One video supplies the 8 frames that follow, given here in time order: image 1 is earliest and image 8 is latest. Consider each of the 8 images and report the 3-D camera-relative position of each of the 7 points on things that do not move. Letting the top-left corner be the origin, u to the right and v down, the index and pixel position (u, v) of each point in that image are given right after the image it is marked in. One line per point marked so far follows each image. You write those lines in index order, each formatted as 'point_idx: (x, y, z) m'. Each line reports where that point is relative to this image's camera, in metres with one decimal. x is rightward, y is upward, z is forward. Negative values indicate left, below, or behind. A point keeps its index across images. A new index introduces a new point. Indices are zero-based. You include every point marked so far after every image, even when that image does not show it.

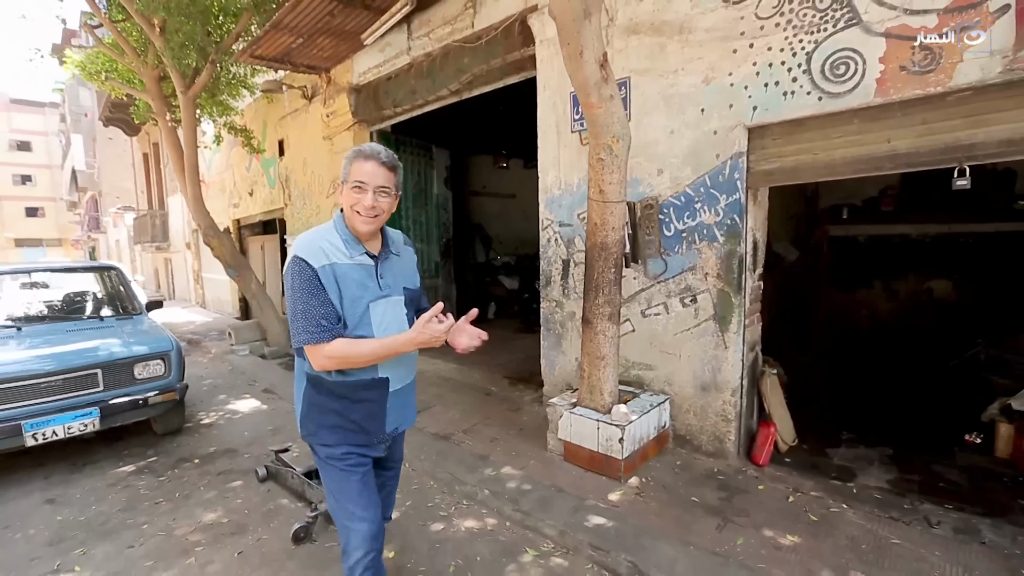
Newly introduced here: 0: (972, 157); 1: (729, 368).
0: (+2.5, +0.7, +2.6) m
1: (+1.6, -0.6, +3.4) m
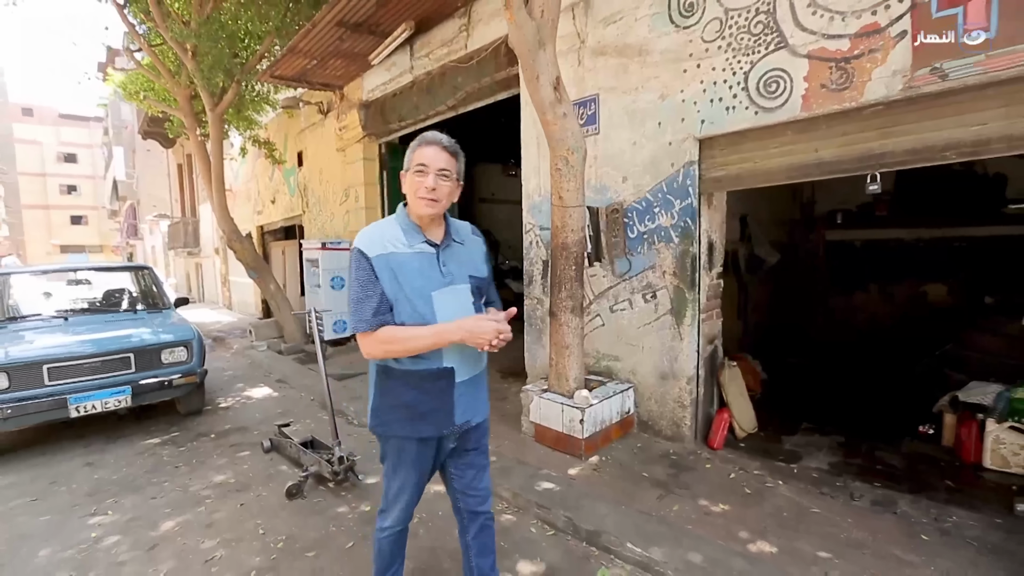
0: (+2.3, +0.8, +2.9) m
1: (+1.4, -0.5, +3.7) m
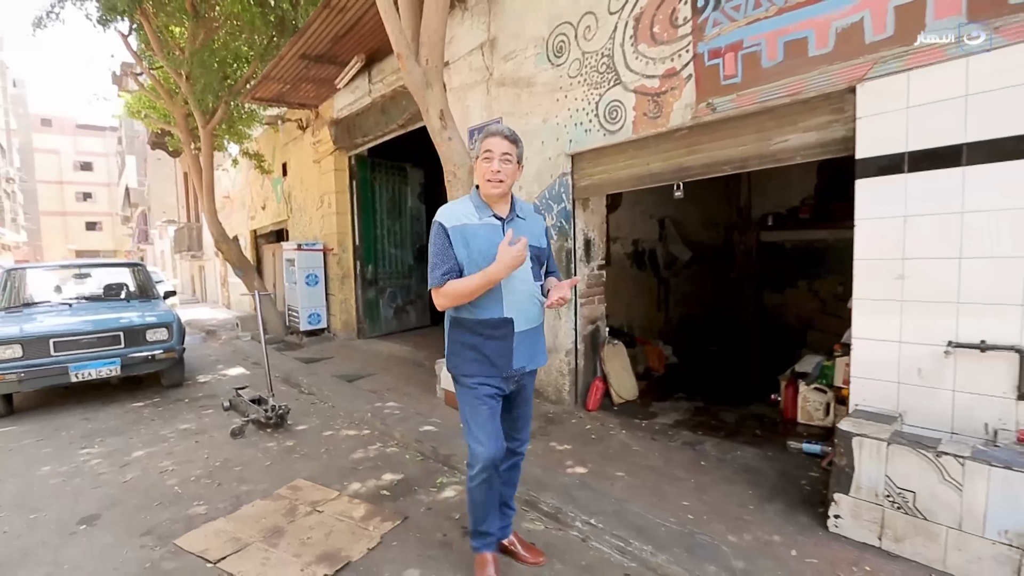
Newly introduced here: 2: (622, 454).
0: (+1.4, +0.9, +3.8) m
1: (+0.5, -0.4, +4.6) m
2: (+0.8, -1.3, +3.7) m
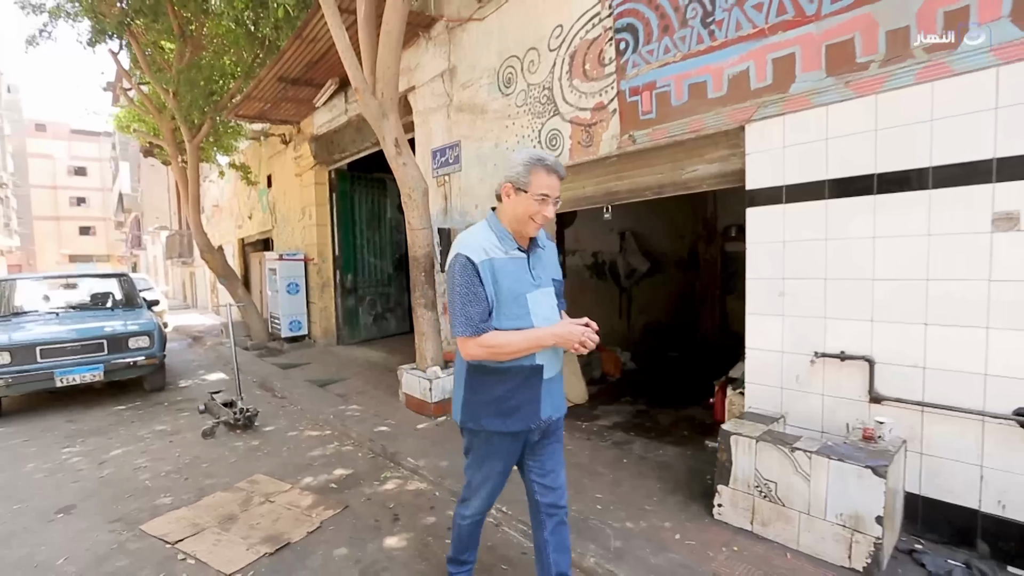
0: (+0.9, +0.8, +4.2) m
1: (0.0, -0.6, +5.0) m
2: (+0.4, -1.4, +4.1) m
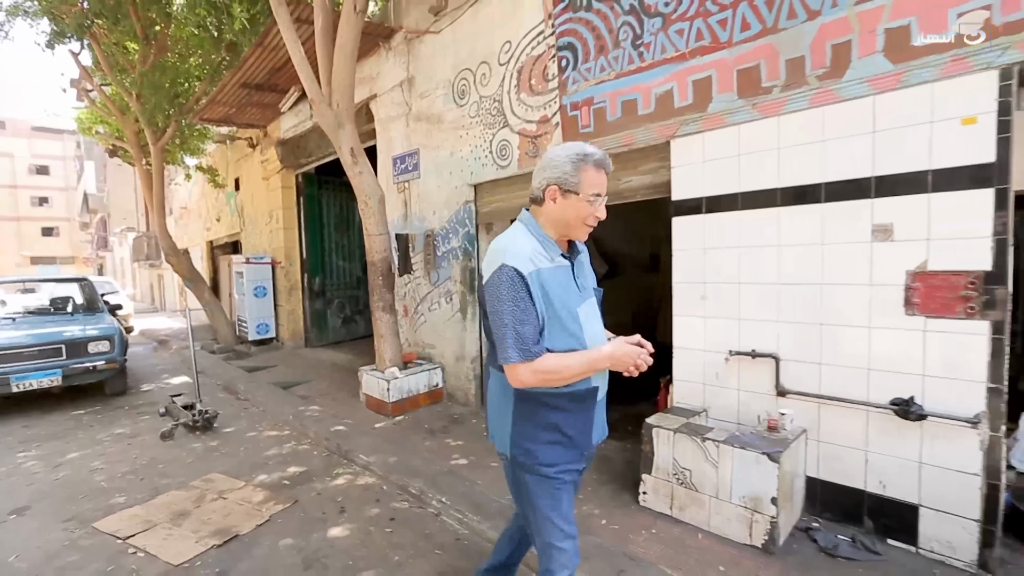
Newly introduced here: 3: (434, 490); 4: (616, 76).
0: (+0.5, +0.7, +4.4) m
1: (-0.5, -0.6, +5.2) m
2: (-0.1, -1.4, +4.3) m
3: (-0.5, -1.4, +3.3) m
4: (+0.8, +1.7, +3.8) m
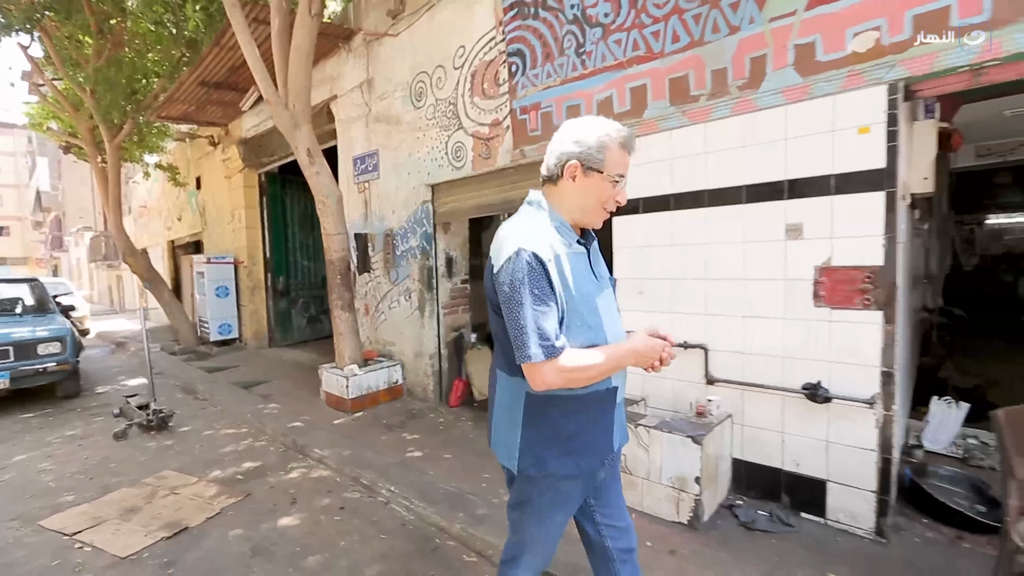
0: (0.0, +0.8, +4.6) m
1: (-0.9, -0.6, +5.3) m
2: (-0.5, -1.4, +4.4) m
3: (-0.9, -1.4, +3.4) m
4: (+0.4, +1.7, +4.0) m
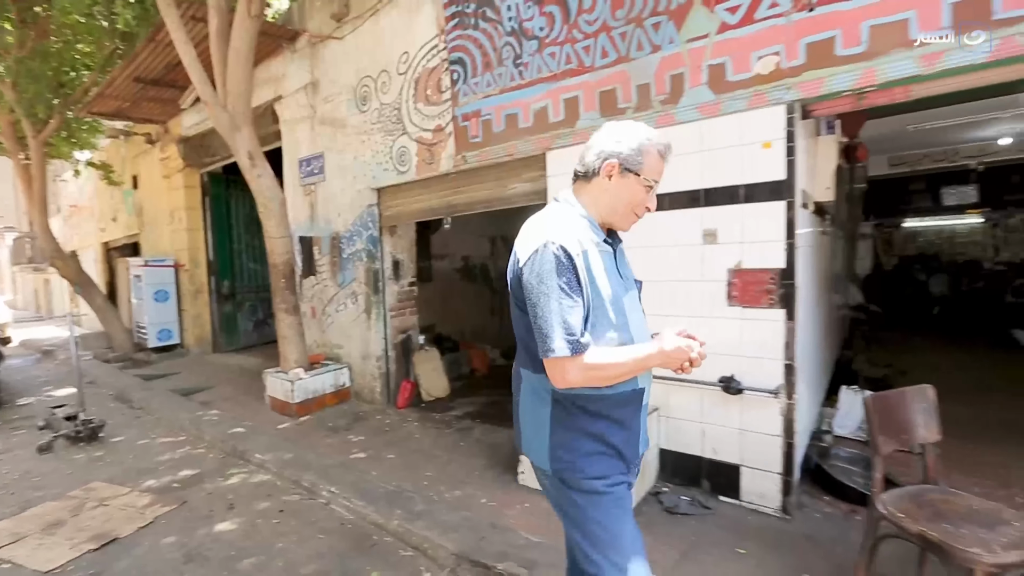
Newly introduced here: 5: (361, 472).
0: (-0.5, +0.7, +4.7) m
1: (-1.5, -0.6, +5.3) m
2: (-1.0, -1.4, +4.5) m
3: (-1.3, -1.4, +3.4) m
4: (-0.1, +1.7, +4.1) m
5: (-1.1, -1.4, +3.6) m
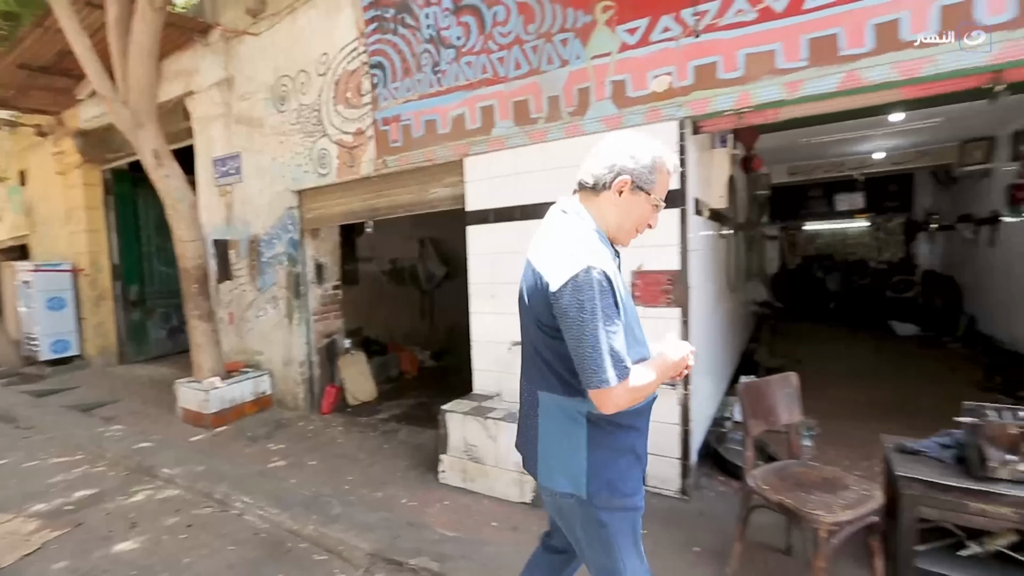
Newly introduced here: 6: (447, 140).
0: (-1.3, +0.7, +4.7) m
1: (-2.3, -0.6, +5.2) m
2: (-1.7, -1.4, +4.4) m
3: (-1.9, -1.4, +3.4) m
4: (-0.8, +1.6, +4.2) m
5: (-1.7, -1.4, +3.6) m
6: (-0.5, +1.2, +4.1) m
